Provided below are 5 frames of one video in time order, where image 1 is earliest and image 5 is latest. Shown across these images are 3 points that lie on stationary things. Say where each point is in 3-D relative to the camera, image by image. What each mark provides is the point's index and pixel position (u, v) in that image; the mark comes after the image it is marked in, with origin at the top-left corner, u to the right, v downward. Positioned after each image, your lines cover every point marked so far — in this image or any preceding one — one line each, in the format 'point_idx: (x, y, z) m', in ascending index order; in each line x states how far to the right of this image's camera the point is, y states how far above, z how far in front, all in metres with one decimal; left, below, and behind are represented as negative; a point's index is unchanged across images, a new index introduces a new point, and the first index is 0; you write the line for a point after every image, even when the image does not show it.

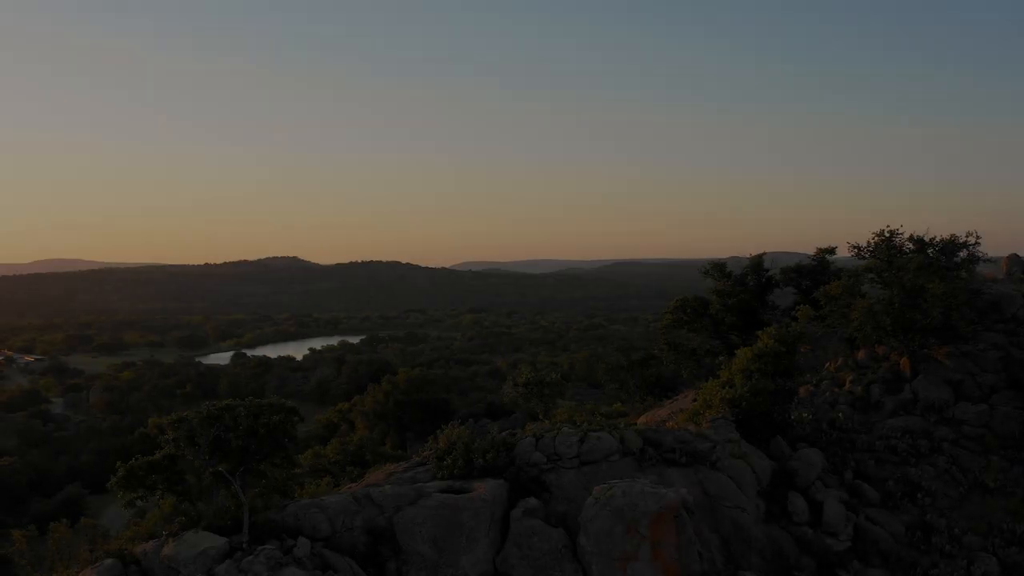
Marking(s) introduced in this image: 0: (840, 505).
0: (+7.7, -5.1, +14.8) m
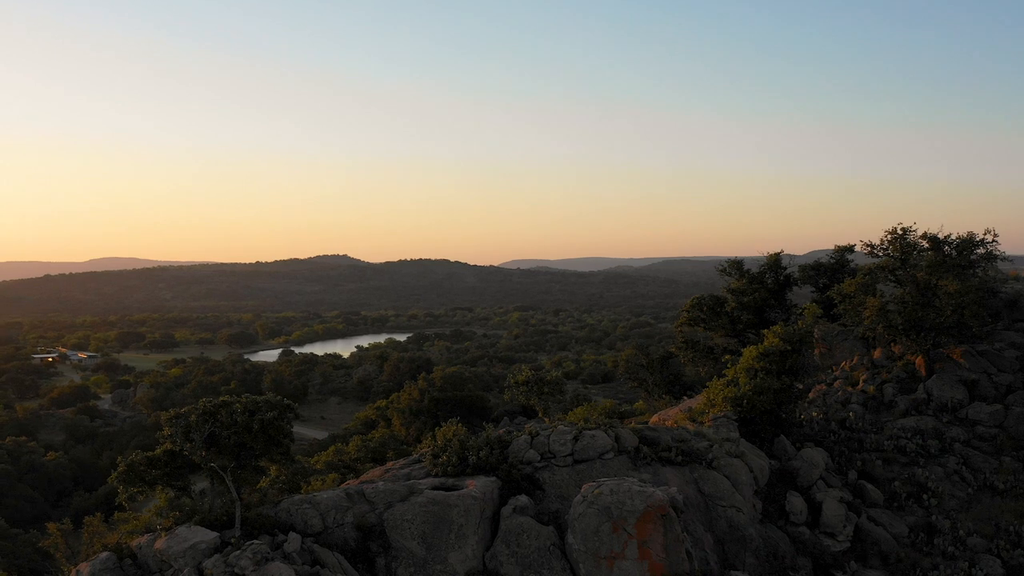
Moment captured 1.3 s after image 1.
0: (+7.6, -5.1, +14.6) m
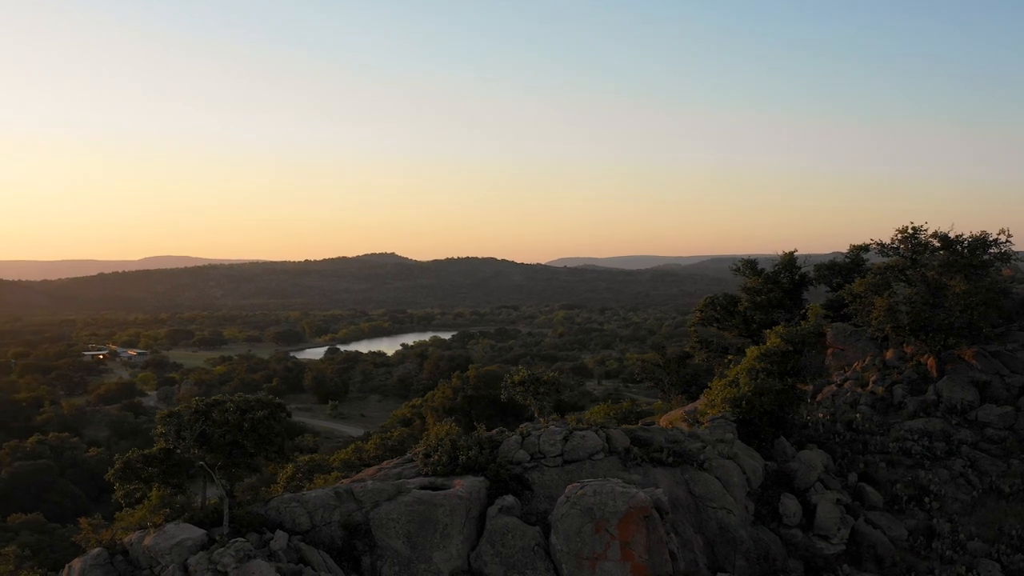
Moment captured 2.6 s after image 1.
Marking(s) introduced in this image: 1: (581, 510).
0: (+7.5, -5.1, +14.5) m
1: (+1.2, -3.7, +10.5) m
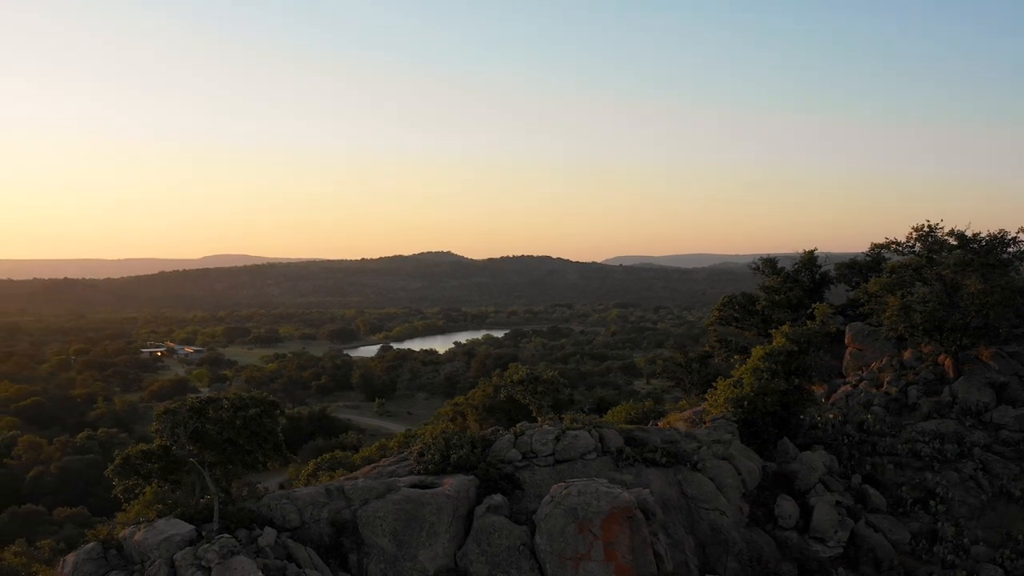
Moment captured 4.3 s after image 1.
0: (+7.3, -5.1, +14.3) m
1: (+0.9, -3.7, +10.5) m
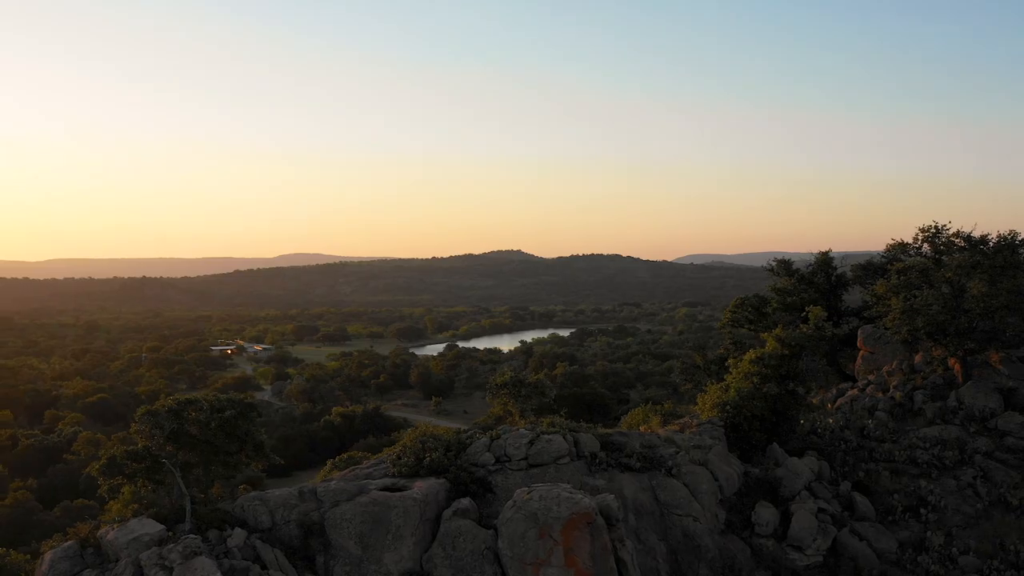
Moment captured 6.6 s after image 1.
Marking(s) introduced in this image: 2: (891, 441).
0: (+6.8, -5.2, +14.2) m
1: (+0.3, -3.8, +10.5) m
2: (+11.2, -4.6, +18.9) m
